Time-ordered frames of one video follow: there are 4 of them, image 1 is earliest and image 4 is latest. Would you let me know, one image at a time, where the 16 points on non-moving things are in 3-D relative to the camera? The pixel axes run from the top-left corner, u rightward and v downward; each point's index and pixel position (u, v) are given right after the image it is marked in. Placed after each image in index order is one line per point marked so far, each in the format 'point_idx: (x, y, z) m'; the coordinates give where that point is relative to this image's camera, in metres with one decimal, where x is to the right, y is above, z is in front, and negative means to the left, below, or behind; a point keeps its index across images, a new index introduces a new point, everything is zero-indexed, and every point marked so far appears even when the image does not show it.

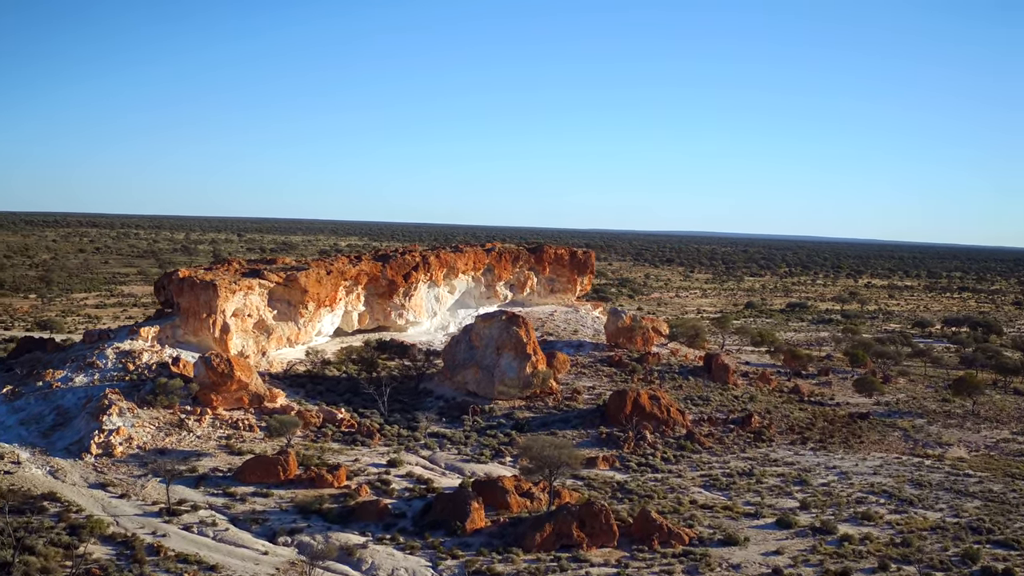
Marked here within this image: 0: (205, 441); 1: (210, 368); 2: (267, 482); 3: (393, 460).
0: (-7.4, -3.7, +18.3) m
1: (-7.8, -2.1, +19.5) m
2: (-5.4, -4.2, +16.6) m
3: (-2.9, -4.2, +18.7) m
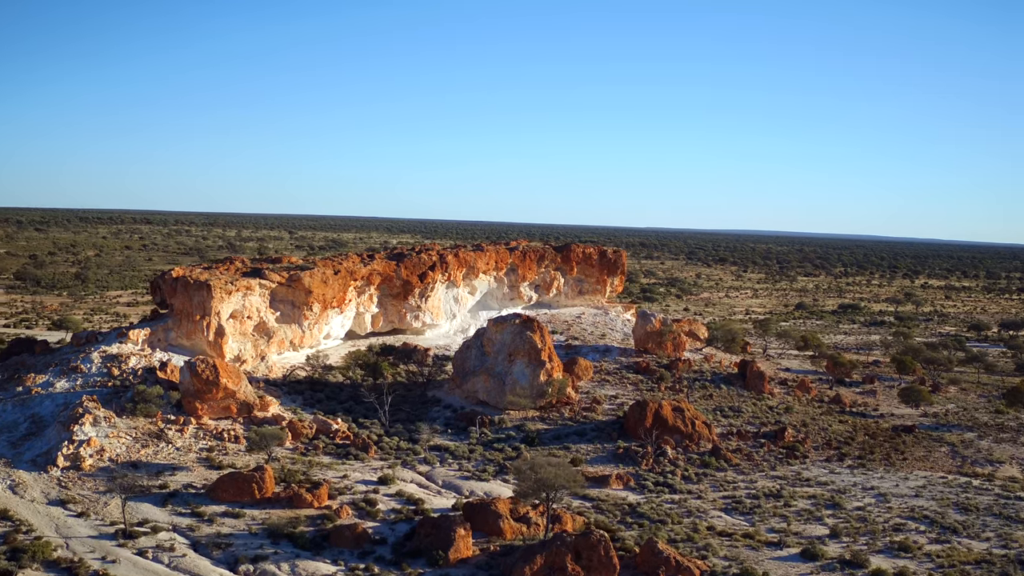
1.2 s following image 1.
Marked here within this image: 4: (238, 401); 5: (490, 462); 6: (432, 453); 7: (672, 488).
0: (-7.4, -3.7, +17.1) m
1: (-7.7, -2.1, +18.4) m
2: (-5.5, -4.3, +15.3) m
3: (-2.9, -4.3, +17.3) m
4: (-6.8, -2.8, +19.0) m
5: (-0.6, -4.5, +19.6) m
6: (-2.1, -4.3, +19.8) m
7: (+4.1, -5.2, +19.6) m
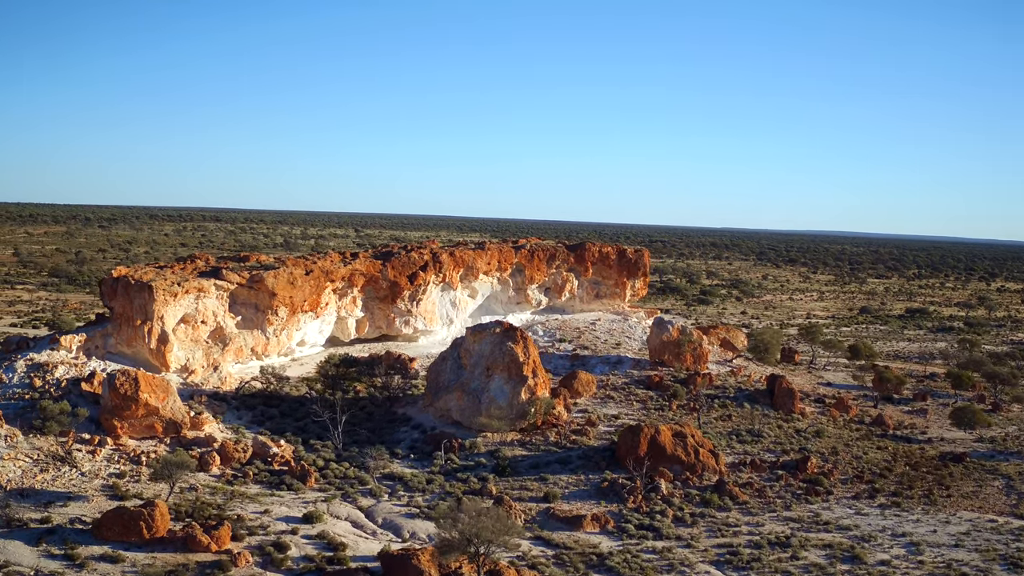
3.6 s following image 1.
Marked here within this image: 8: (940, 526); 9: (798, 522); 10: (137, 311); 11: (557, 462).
0: (-8.4, -3.8, +15.1) m
1: (-8.6, -2.2, +16.4) m
2: (-6.7, -4.4, +13.2) m
3: (-3.9, -4.4, +14.9) m
4: (-7.8, -2.9, +16.9) m
5: (-1.5, -4.7, +17.1) m
6: (-3.0, -4.5, +17.4) m
7: (+3.2, -5.4, +16.8) m
8: (+10.9, -6.1, +19.3) m
9: (+7.0, -5.7, +18.6) m
10: (-9.5, -0.6, +19.3) m
11: (+1.2, -4.5, +19.6) m
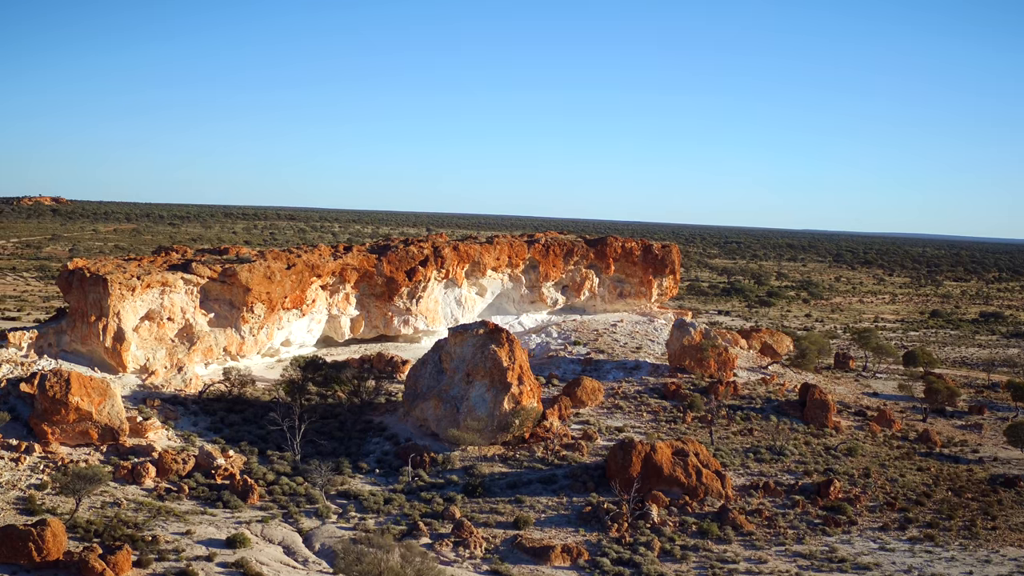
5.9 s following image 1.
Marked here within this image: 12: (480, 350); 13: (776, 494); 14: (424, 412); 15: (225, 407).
0: (-9.3, -3.7, +13.9) m
1: (-9.4, -2.1, +15.1) m
2: (-7.7, -4.3, +11.8) m
3: (-4.8, -4.4, +13.3) m
4: (-8.5, -2.8, +15.6) m
5: (-2.2, -4.6, +15.3) m
6: (-3.7, -4.4, +15.7) m
7: (+2.4, -5.4, +14.6) m
8: (+10.3, -6.2, +16.5) m
9: (+6.4, -5.8, +16.1) m
10: (-10.0, -0.5, +18.1) m
11: (+0.6, -4.4, +17.5) m
12: (-0.8, -1.6, +19.2) m
13: (+6.7, -5.2, +19.1) m
14: (-2.2, -3.1, +19.2) m
15: (-7.2, -2.9, +19.0) m
